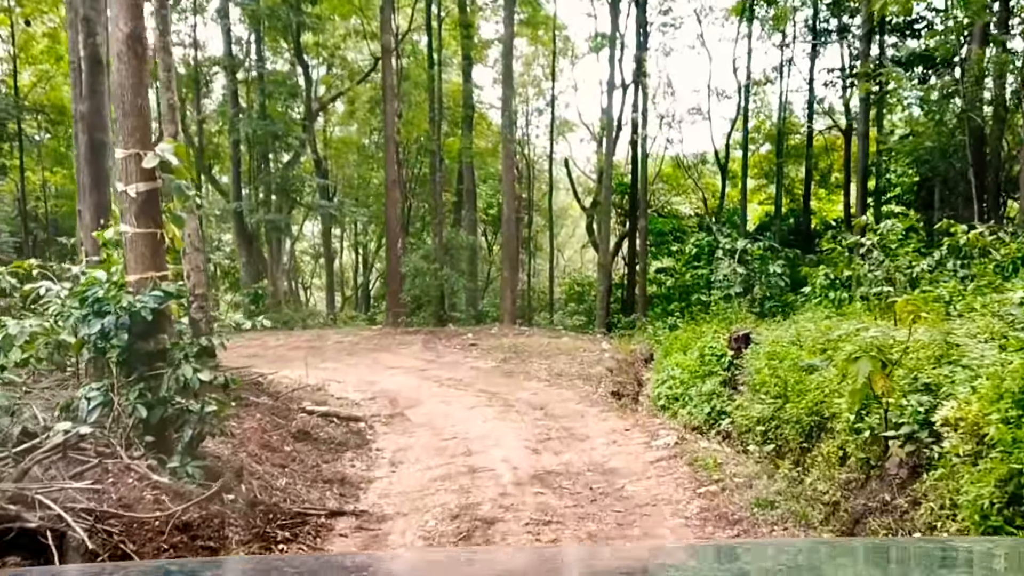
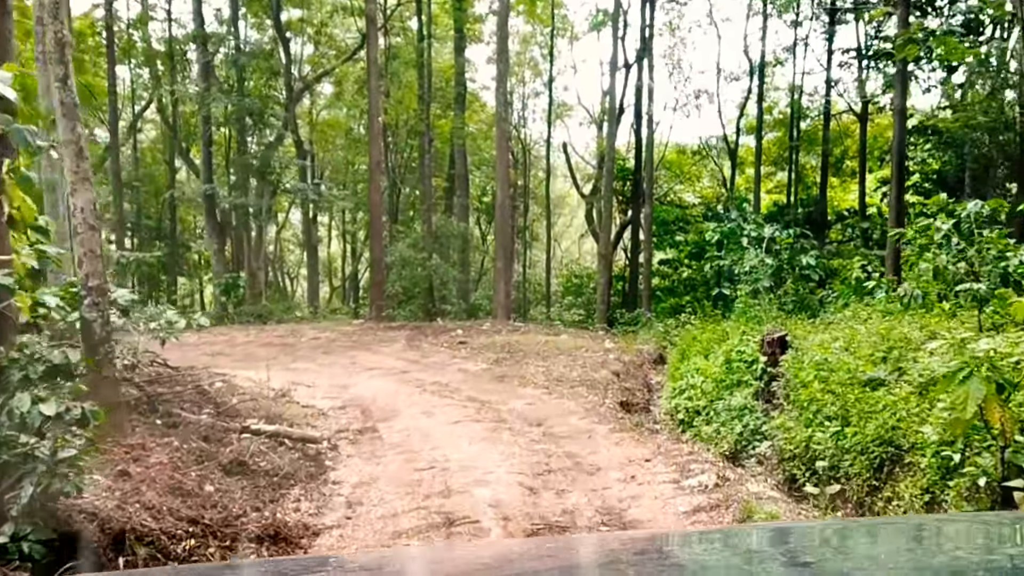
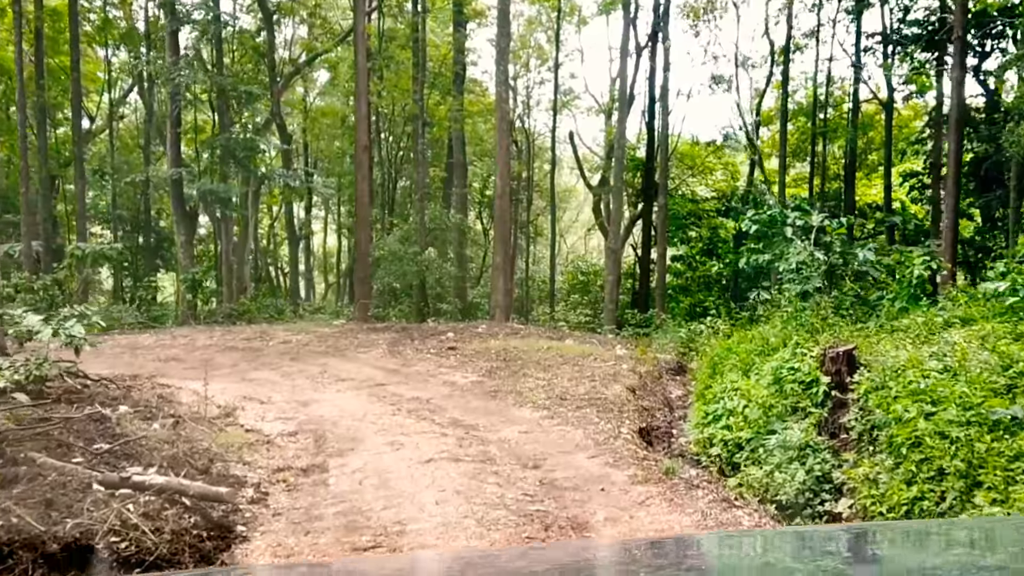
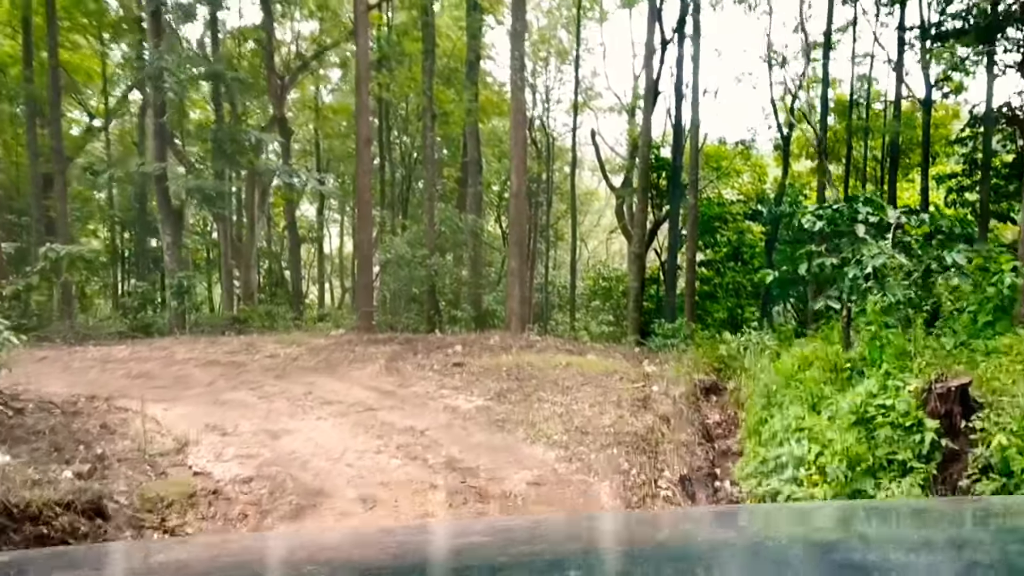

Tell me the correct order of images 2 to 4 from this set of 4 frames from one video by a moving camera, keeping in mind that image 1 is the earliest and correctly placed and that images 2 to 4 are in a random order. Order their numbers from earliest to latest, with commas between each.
2, 3, 4
